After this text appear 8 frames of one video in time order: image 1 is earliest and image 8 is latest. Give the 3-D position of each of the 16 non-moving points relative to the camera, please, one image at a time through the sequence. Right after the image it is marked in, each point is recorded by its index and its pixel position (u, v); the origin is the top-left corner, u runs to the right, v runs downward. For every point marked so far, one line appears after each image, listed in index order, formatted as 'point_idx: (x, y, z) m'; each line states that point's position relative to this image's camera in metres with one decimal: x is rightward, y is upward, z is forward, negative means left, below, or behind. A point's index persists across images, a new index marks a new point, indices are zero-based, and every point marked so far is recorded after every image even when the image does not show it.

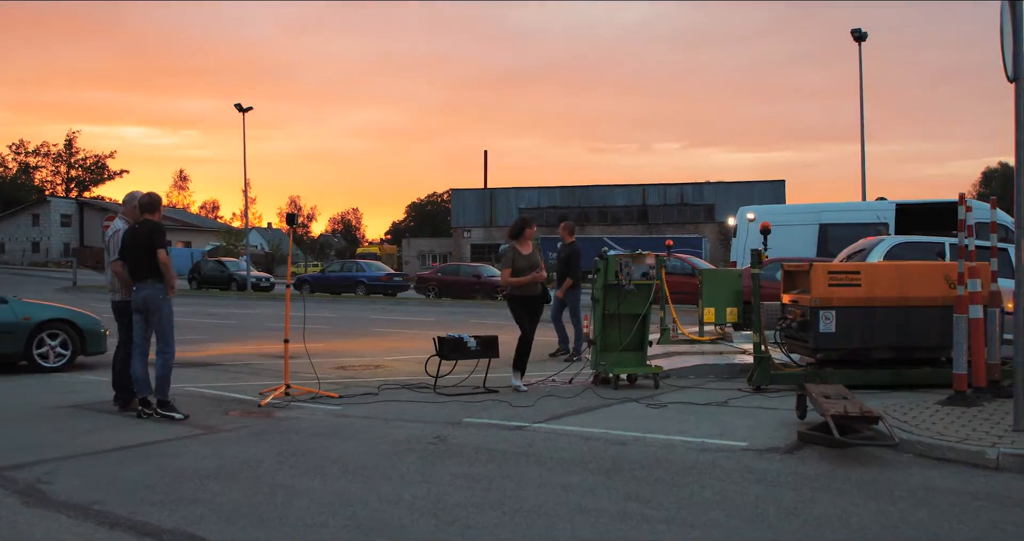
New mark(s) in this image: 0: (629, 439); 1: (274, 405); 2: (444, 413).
0: (+0.9, -1.2, +5.7) m
1: (-2.3, -1.3, +7.6) m
2: (-0.6, -1.3, +7.0) m
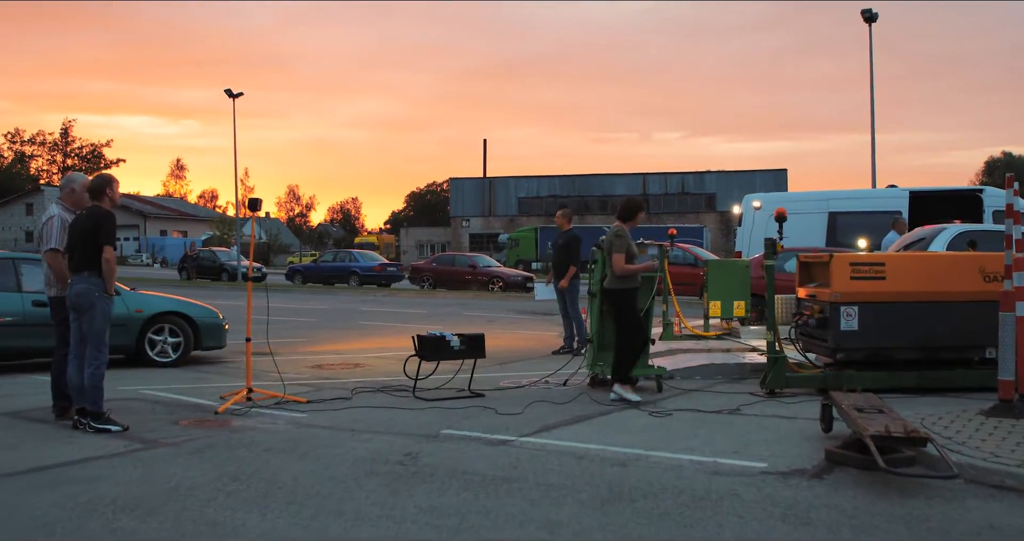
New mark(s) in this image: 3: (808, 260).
0: (+0.7, -1.2, +4.9) m
1: (-2.4, -1.2, +6.8) m
2: (-0.7, -1.2, +6.2) m
3: (+2.9, +0.1, +7.7) m
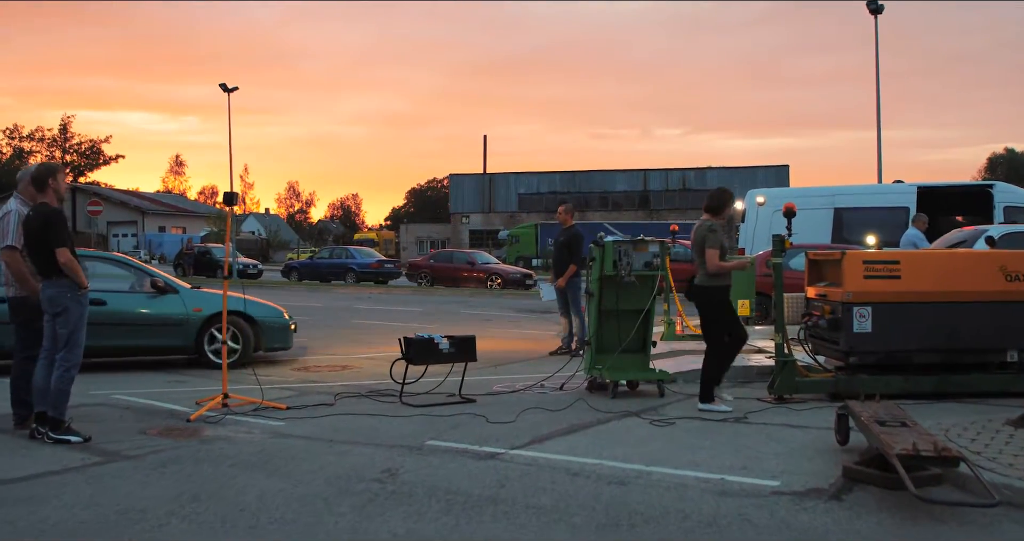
0: (+0.7, -1.2, +4.5) m
1: (-2.5, -1.2, +6.4) m
2: (-0.8, -1.2, +5.8) m
3: (+2.8, +0.1, +7.3) m
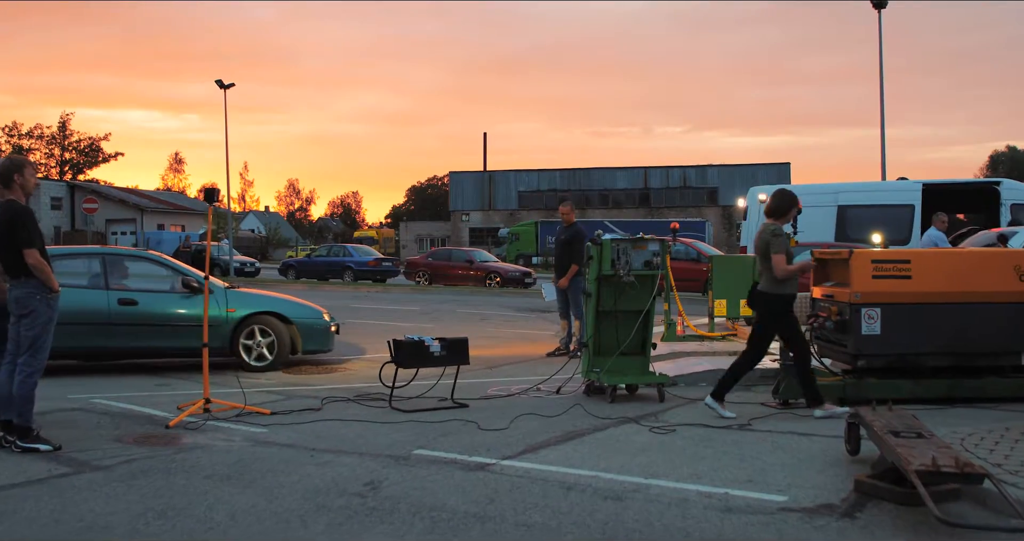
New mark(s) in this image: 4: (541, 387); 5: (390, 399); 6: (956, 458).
0: (+0.6, -1.2, +4.2) m
1: (-2.5, -1.2, +6.1) m
2: (-0.8, -1.2, +5.5) m
3: (+2.8, +0.1, +7.0) m
4: (+0.3, -1.1, +7.8) m
5: (-1.1, -1.1, +6.9) m
6: (+2.1, -0.9, +3.7) m
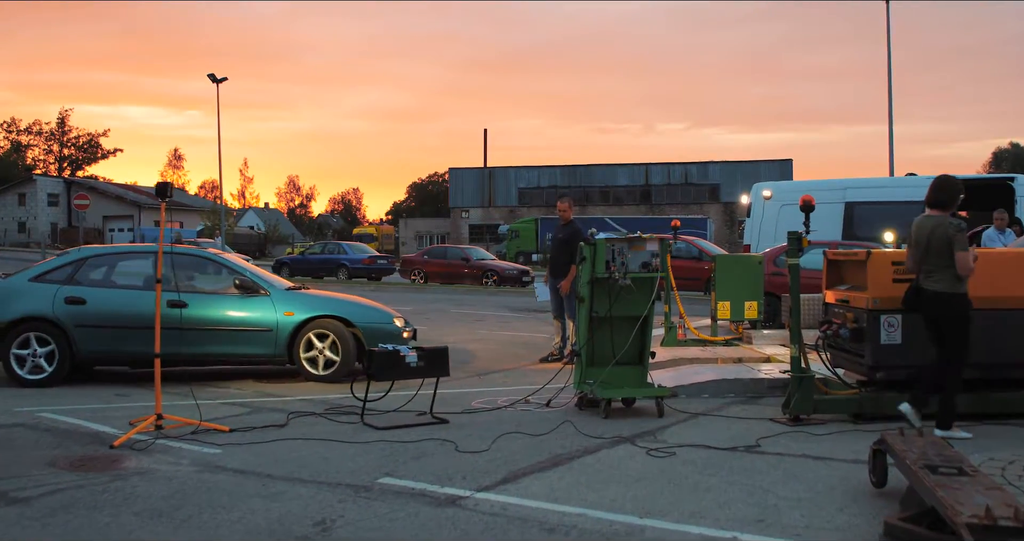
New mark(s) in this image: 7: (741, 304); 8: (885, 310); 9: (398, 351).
0: (+0.5, -1.2, +3.6) m
1: (-2.7, -1.2, +5.5) m
2: (-1.0, -1.2, +4.9) m
3: (+2.7, +0.1, +6.4) m
4: (+0.2, -1.2, +7.2) m
5: (-1.2, -1.2, +6.3) m
6: (+1.9, -0.9, +3.1) m
7: (+3.0, -0.4, +10.4) m
8: (+2.9, -0.3, +6.0) m
9: (-0.9, -0.6, +6.1) m
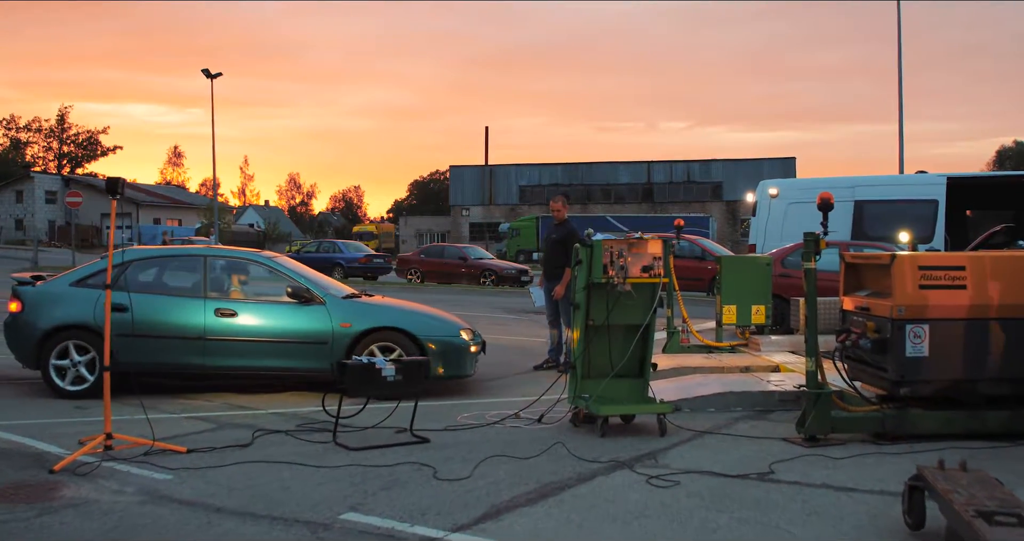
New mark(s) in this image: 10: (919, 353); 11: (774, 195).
0: (+0.4, -1.3, +3.1) m
1: (-2.8, -1.3, +4.9) m
2: (-1.1, -1.2, +4.3) m
3: (+2.6, +0.1, +5.8) m
4: (+0.1, -1.2, +6.6) m
5: (-1.3, -1.2, +5.7) m
6: (+1.8, -0.9, +2.5) m
7: (+2.9, -0.5, +9.8) m
8: (+2.8, -0.3, +5.5) m
9: (-1.0, -0.7, +5.5) m
10: (+2.9, -0.6, +5.5) m
11: (+5.4, +1.6, +16.2) m
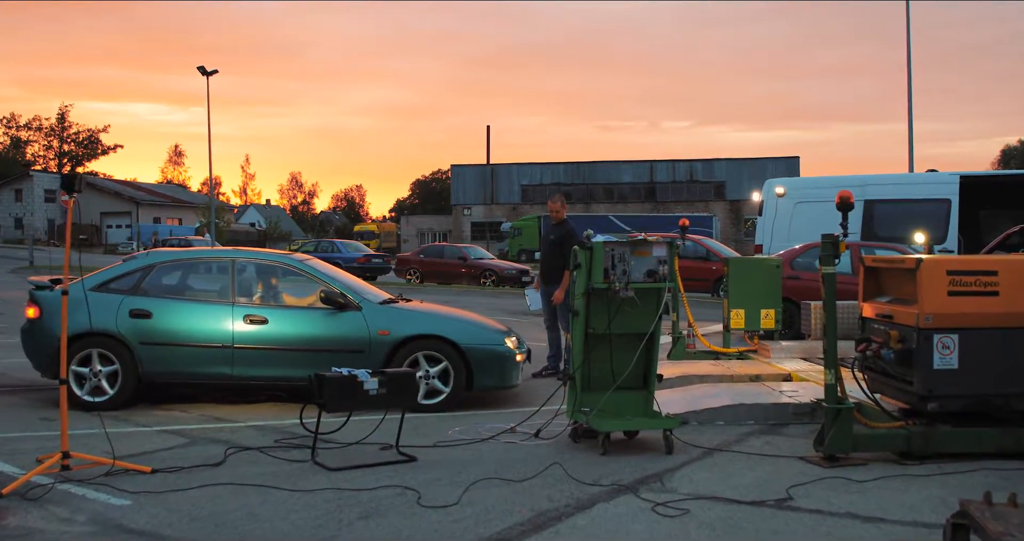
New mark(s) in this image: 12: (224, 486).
0: (+0.3, -1.3, +2.6) m
1: (-2.8, -1.3, +4.5) m
2: (-1.1, -1.3, +3.9) m
3: (+2.5, 0.0, +5.4) m
4: (0.0, -1.2, +6.2) m
5: (-1.3, -1.2, +5.3) m
6: (+1.8, -1.0, +2.0) m
7: (+2.9, -0.5, +9.4) m
8: (+2.7, -0.4, +5.0) m
9: (-1.0, -0.7, +5.1) m
10: (+2.8, -0.6, +5.0) m
11: (+5.4, +1.5, +15.8) m
12: (-1.7, -1.3, +4.6) m
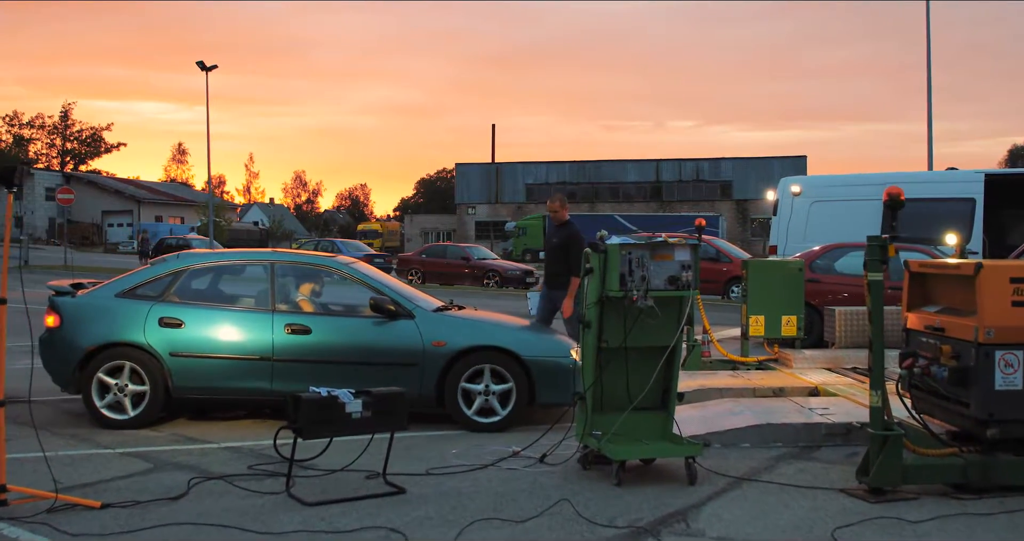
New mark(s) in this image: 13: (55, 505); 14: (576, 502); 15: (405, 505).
0: (+0.3, -1.3, +2.0) m
1: (-2.8, -1.3, +3.9) m
2: (-1.1, -1.3, +3.3) m
3: (+2.6, 0.0, +4.7) m
4: (0.0, -1.3, +5.5) m
5: (-1.3, -1.2, +4.7) m
6: (+1.8, -1.0, +1.4) m
7: (+3.0, -0.5, +8.7) m
8: (+2.8, -0.4, +4.4) m
9: (-1.0, -0.7, +4.5) m
10: (+2.8, -0.7, +4.4) m
11: (+5.5, +1.5, +15.1) m
12: (-1.7, -1.3, +4.0) m
13: (-2.5, -1.3, +4.3) m
14: (+0.4, -1.3, +4.3) m
15: (-0.6, -1.3, +4.3) m
